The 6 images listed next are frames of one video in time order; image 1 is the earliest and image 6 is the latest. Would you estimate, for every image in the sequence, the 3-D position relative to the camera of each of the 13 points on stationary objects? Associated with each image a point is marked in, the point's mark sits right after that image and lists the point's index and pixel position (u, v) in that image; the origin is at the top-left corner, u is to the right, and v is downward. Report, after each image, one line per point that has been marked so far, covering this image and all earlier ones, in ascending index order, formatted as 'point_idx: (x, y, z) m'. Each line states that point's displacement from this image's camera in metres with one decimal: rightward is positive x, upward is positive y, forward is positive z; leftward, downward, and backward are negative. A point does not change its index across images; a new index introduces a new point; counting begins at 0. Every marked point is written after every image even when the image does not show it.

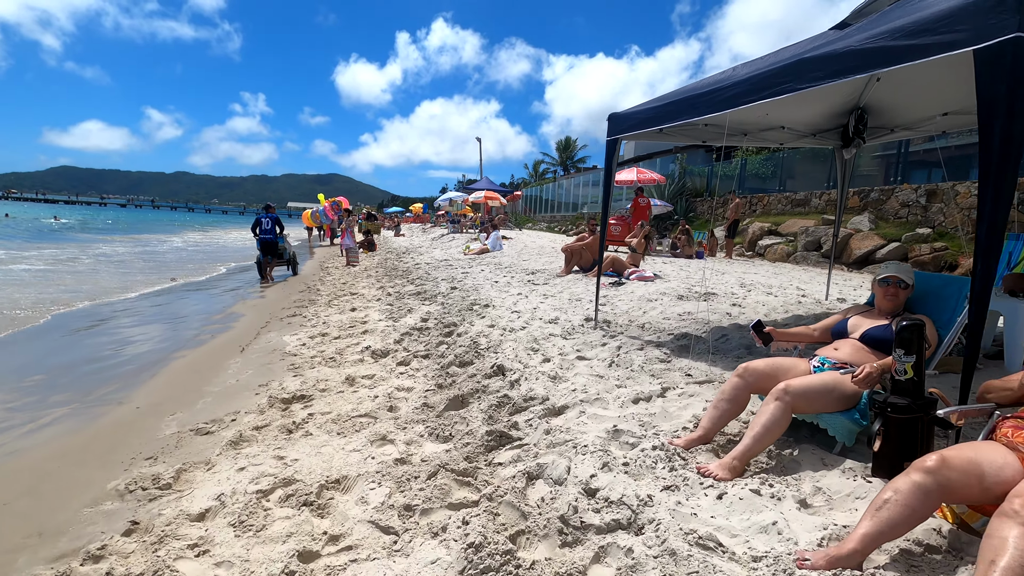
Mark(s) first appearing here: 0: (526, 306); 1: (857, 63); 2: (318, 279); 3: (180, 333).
0: (+0.2, -0.2, +6.0) m
1: (+1.7, +1.1, +2.6) m
2: (-3.9, +0.2, +10.8) m
3: (-4.1, -0.5, +6.6) m
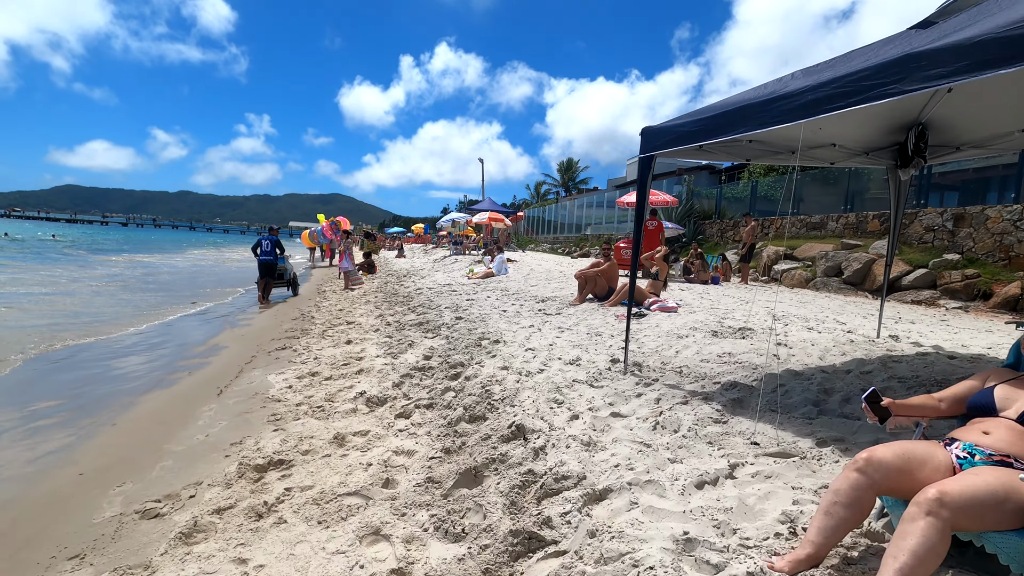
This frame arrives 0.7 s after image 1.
0: (+0.3, -0.5, +5.3) m
1: (+1.9, +0.9, +2.1) m
2: (-3.8, -0.3, +10.2) m
3: (-4.0, -0.9, +5.9) m
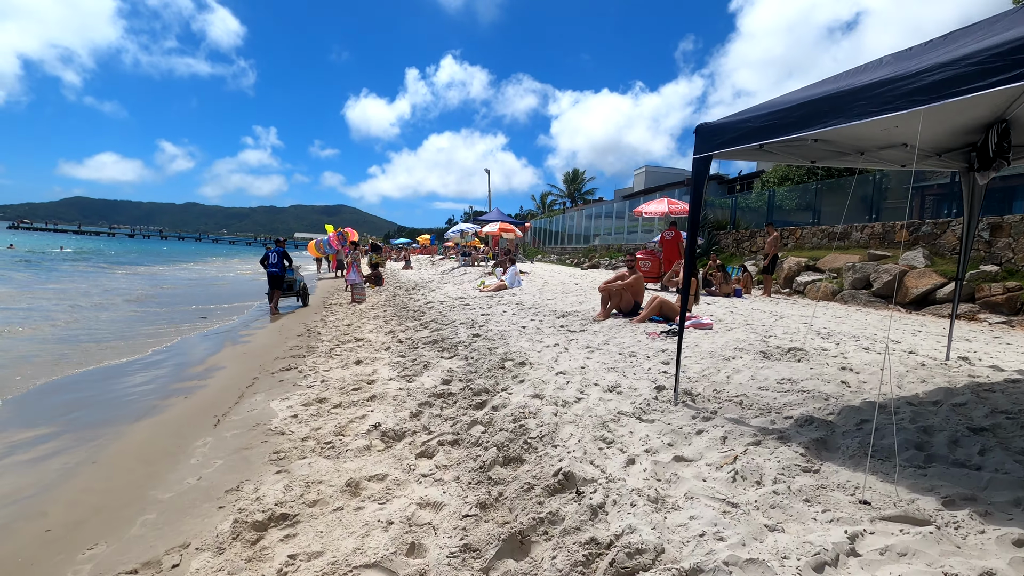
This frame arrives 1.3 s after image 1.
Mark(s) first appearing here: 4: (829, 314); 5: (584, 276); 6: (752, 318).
0: (+0.5, -0.7, +4.8) m
1: (+2.1, +0.8, +1.6) m
2: (-3.5, -0.6, +9.8) m
3: (-3.7, -1.0, +5.4) m
4: (+5.2, -0.4, +8.8) m
5: (+1.9, +0.3, +14.6) m
6: (+3.4, -0.4, +7.5) m
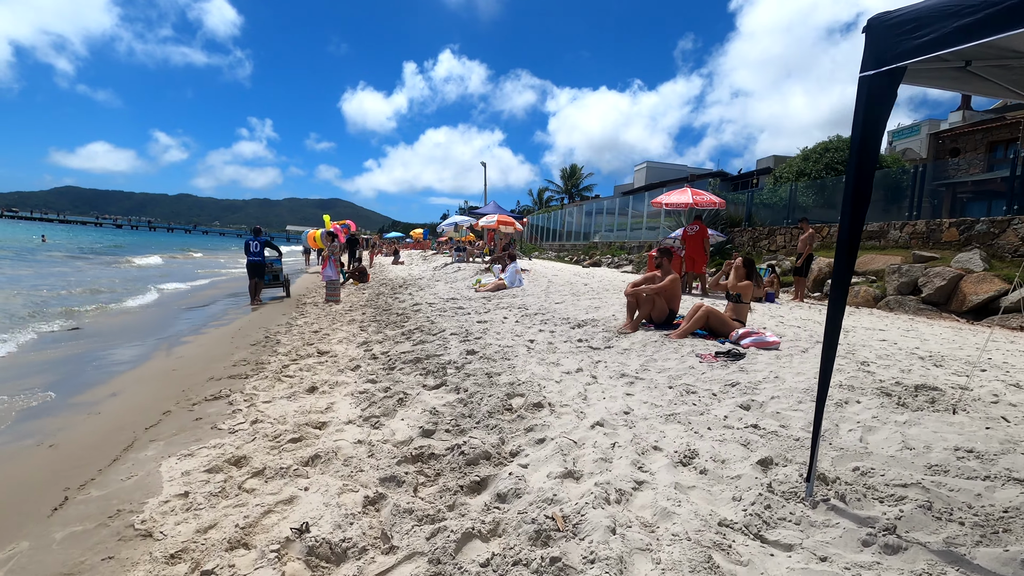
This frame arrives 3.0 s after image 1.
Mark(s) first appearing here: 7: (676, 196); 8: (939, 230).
0: (+0.6, -0.7, +3.3) m
1: (+2.2, +0.7, +0.1) m
2: (-3.5, -0.5, +8.2) m
3: (-3.7, -1.0, +3.9) m
4: (+5.3, -0.5, +7.4) m
5: (+1.9, +0.3, +13.1) m
6: (+3.4, -0.5, +6.0) m
7: (+3.3, +1.9, +10.8) m
8: (+9.6, +1.3, +12.0) m
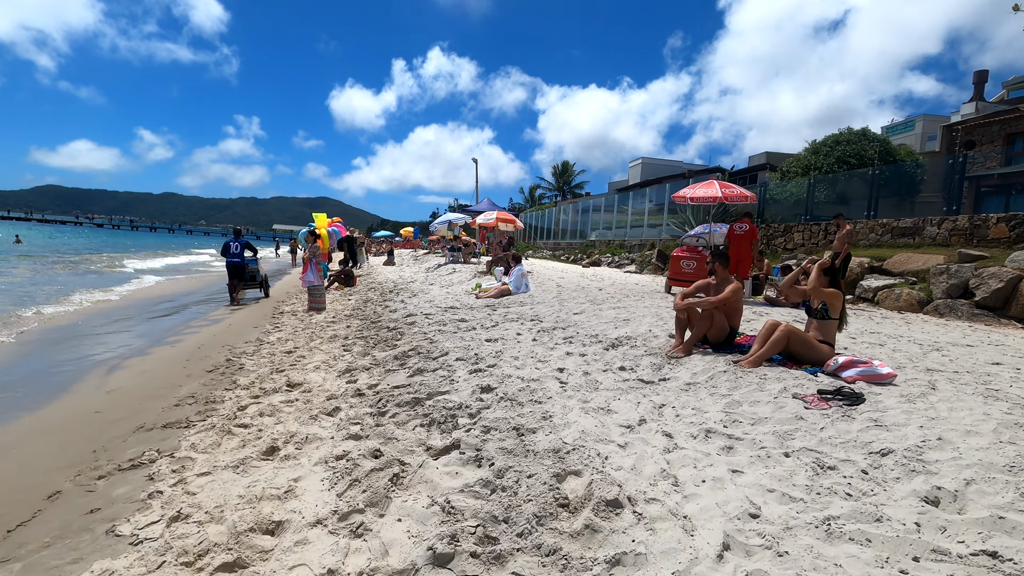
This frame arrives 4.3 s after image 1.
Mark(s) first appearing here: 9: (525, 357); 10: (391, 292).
0: (+0.9, -0.9, +2.1) m
1: (+2.5, +0.6, -1.1) m
2: (-3.3, -0.7, +6.9) m
3: (-3.4, -1.2, +2.6) m
4: (+5.5, -0.6, +6.2) m
5: (+2.0, +0.2, +11.9) m
6: (+3.6, -0.6, +4.8) m
7: (+3.4, +1.8, +9.6) m
8: (+9.7, +1.3, +10.9) m
9: (+0.1, -0.6, +4.9) m
10: (-2.6, -0.1, +11.5) m
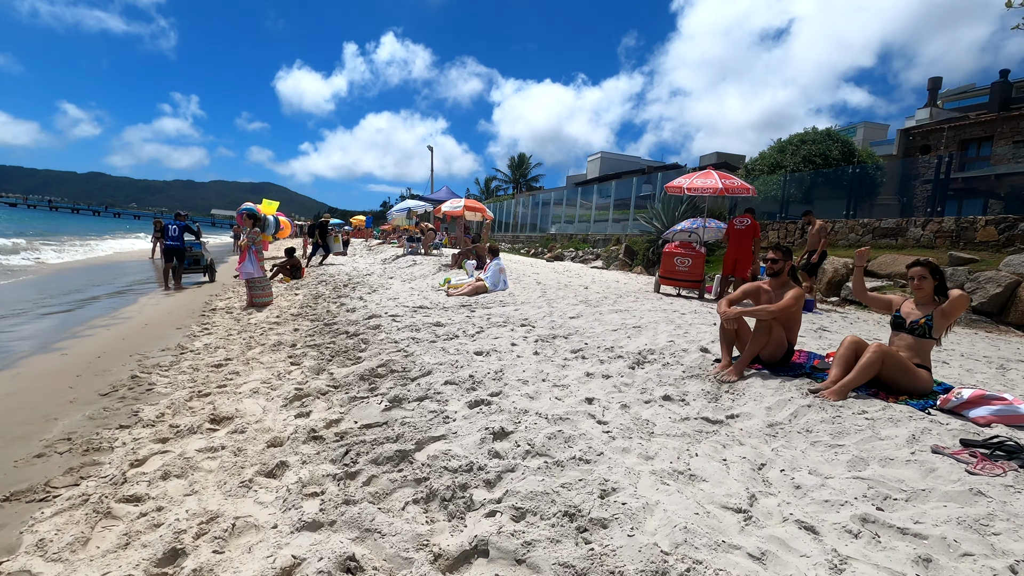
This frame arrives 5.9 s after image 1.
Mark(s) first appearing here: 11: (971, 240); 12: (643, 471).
0: (+1.1, -0.9, +1.1) m
1: (+3.1, +0.5, -2.0) m
2: (-3.5, -0.6, +5.5) m
3: (-3.2, -1.2, +1.2) m
4: (+5.3, -0.7, +5.6) m
5: (+1.4, +0.3, +10.9) m
6: (+3.6, -0.7, +4.0) m
7: (+3.1, +1.8, +8.8) m
8: (+9.2, +1.2, +10.7) m
9: (+0.2, -0.6, +3.8) m
10: (-3.1, +0.1, +10.1) m
11: (+9.1, +0.9, +10.6) m
12: (+0.6, -0.8, +2.4) m
